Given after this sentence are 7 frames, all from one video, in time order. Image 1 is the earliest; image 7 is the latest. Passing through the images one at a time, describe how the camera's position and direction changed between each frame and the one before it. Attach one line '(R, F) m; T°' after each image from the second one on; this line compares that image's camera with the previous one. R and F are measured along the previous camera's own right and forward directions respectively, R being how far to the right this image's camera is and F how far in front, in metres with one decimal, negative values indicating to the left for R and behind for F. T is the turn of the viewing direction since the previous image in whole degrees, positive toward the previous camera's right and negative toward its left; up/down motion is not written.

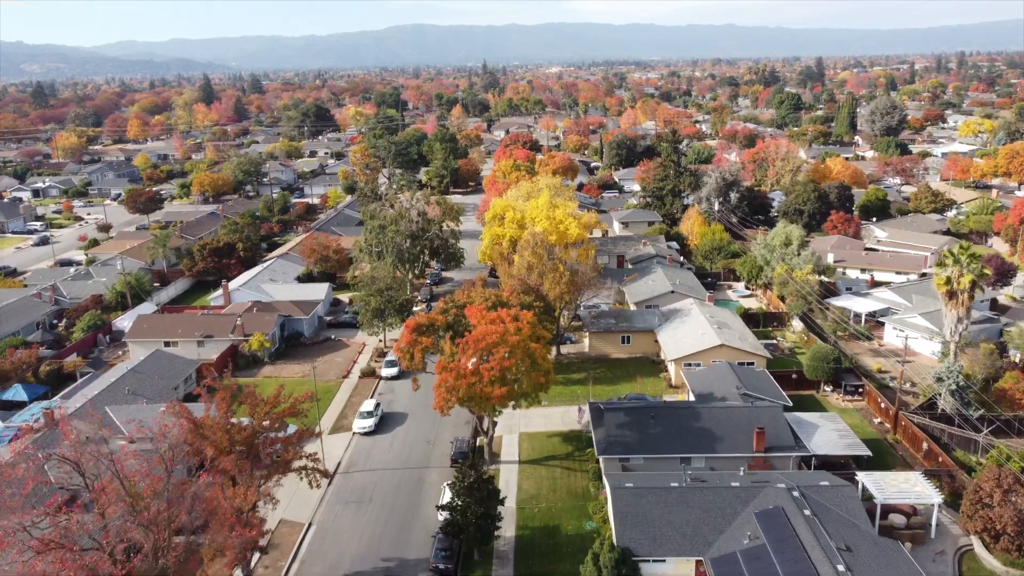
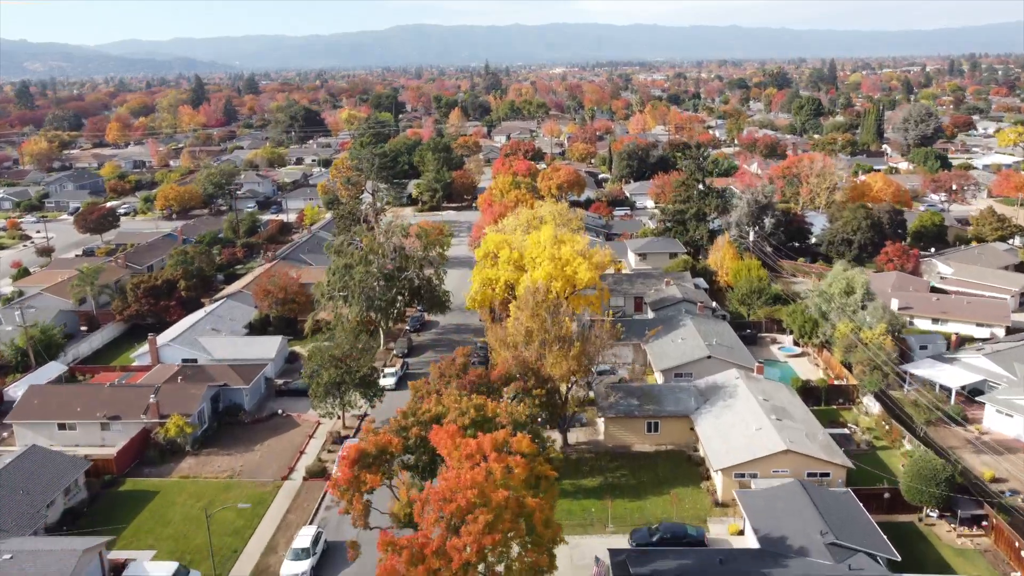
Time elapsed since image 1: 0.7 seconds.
(+0.3, +6.8) m; 0°
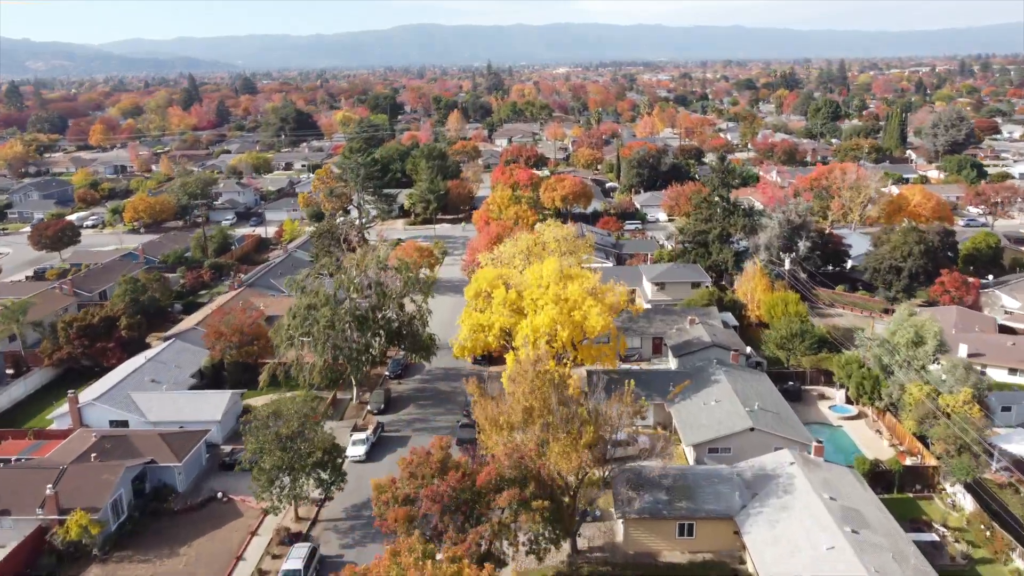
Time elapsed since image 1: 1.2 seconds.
(+0.2, +5.0) m; 0°
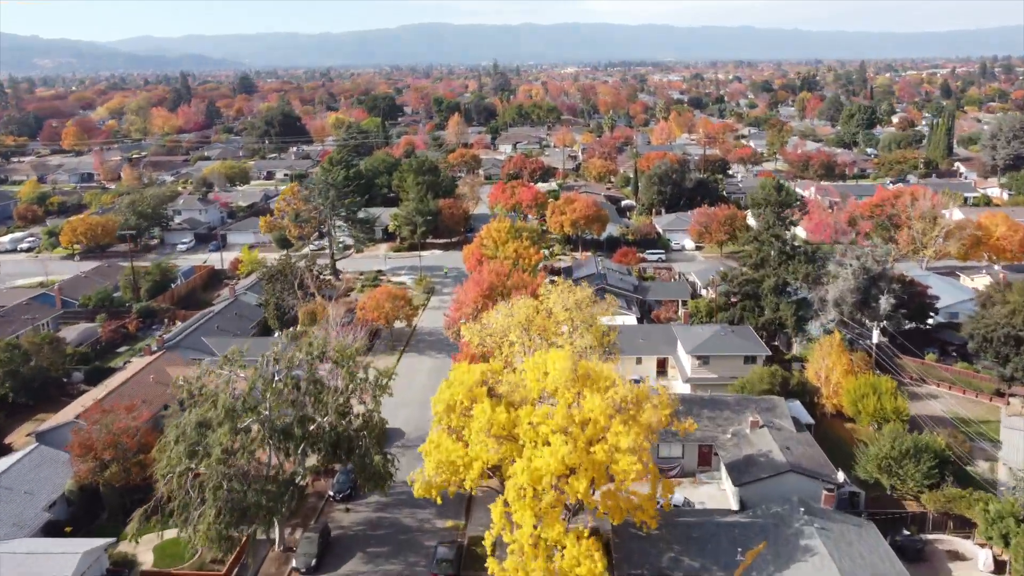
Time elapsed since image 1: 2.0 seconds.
(+0.3, +8.2) m; 0°
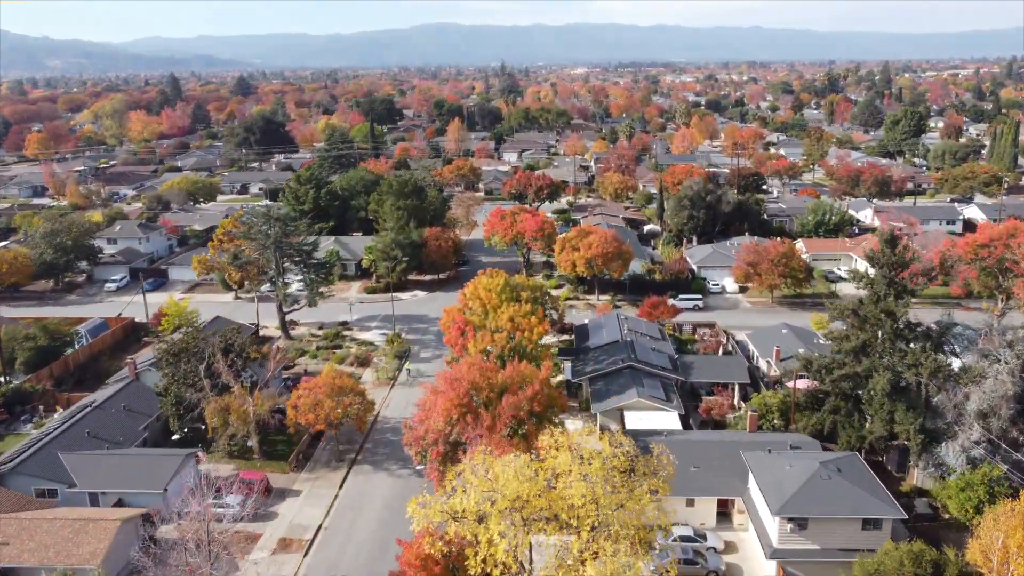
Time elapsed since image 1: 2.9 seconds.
(+0.4, +9.2) m; -1°
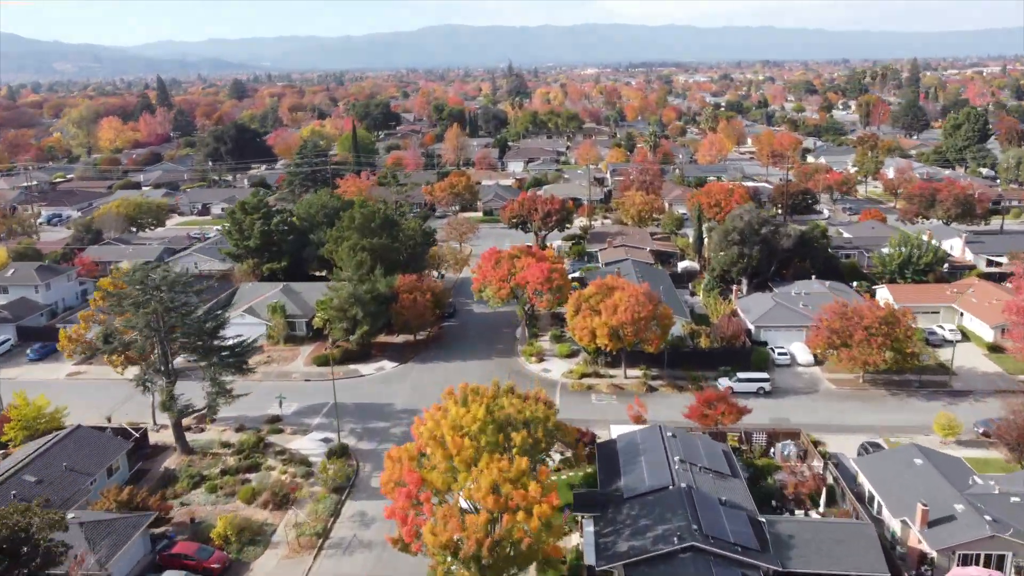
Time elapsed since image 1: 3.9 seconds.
(+0.5, +10.0) m; -1°
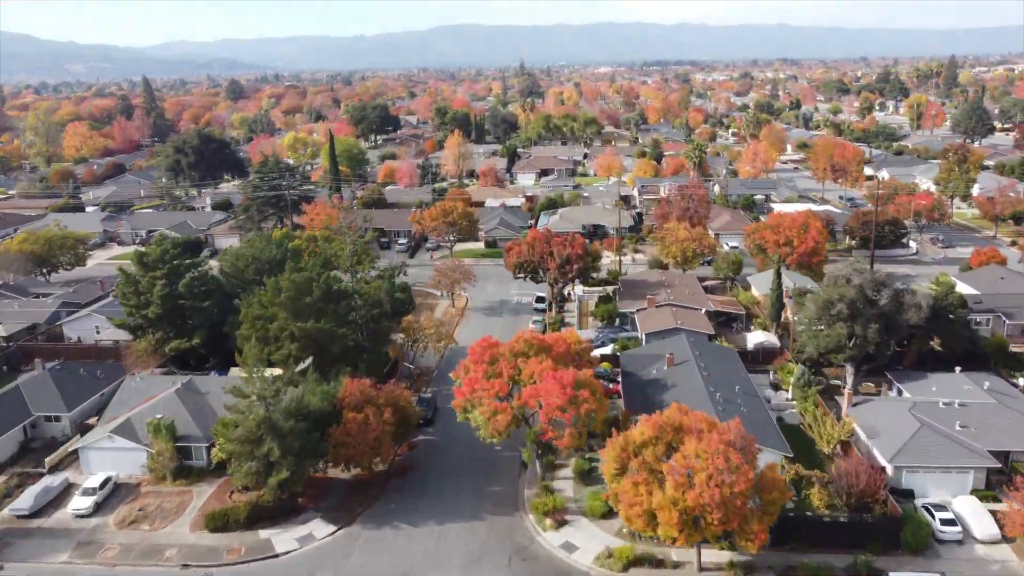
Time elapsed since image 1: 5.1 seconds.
(+0.2, +11.0) m; -1°
